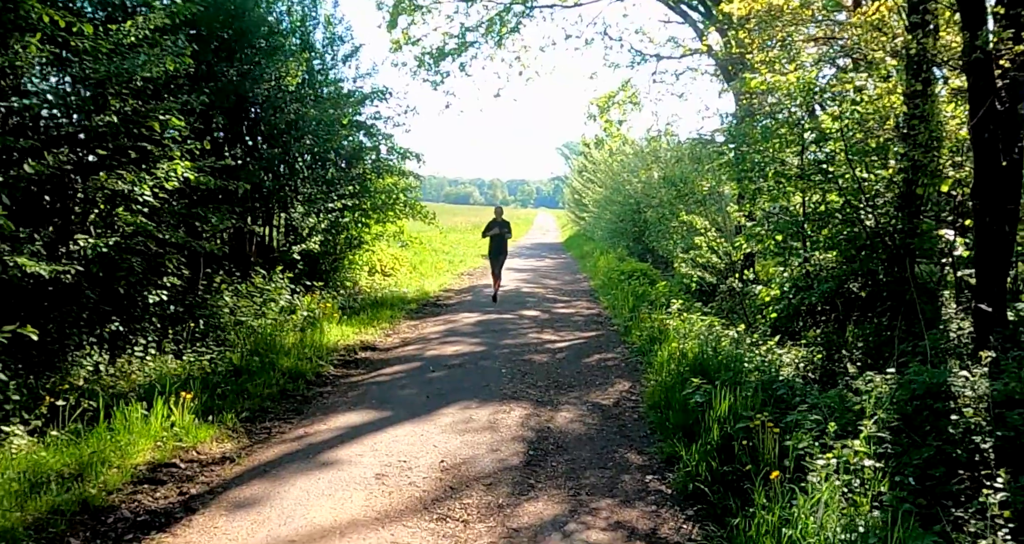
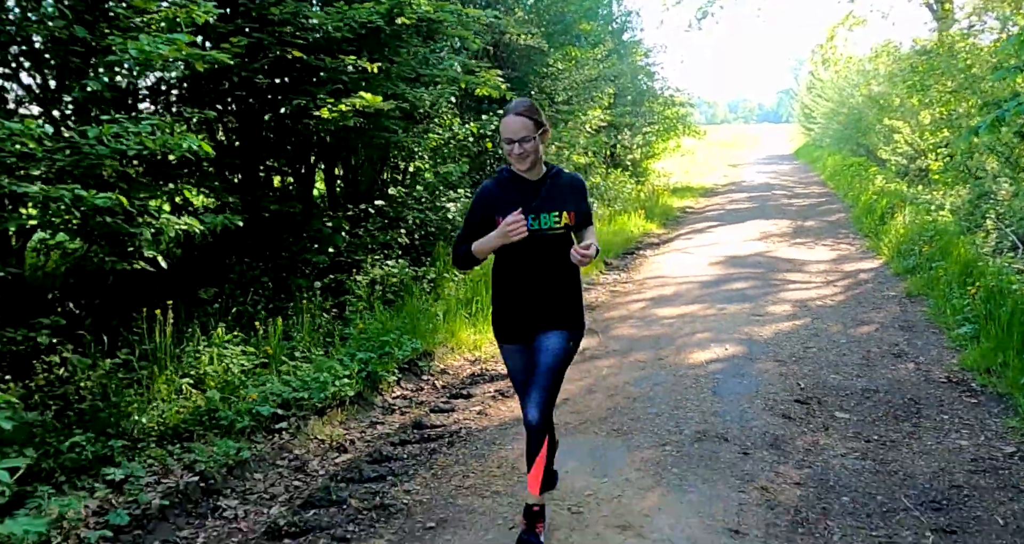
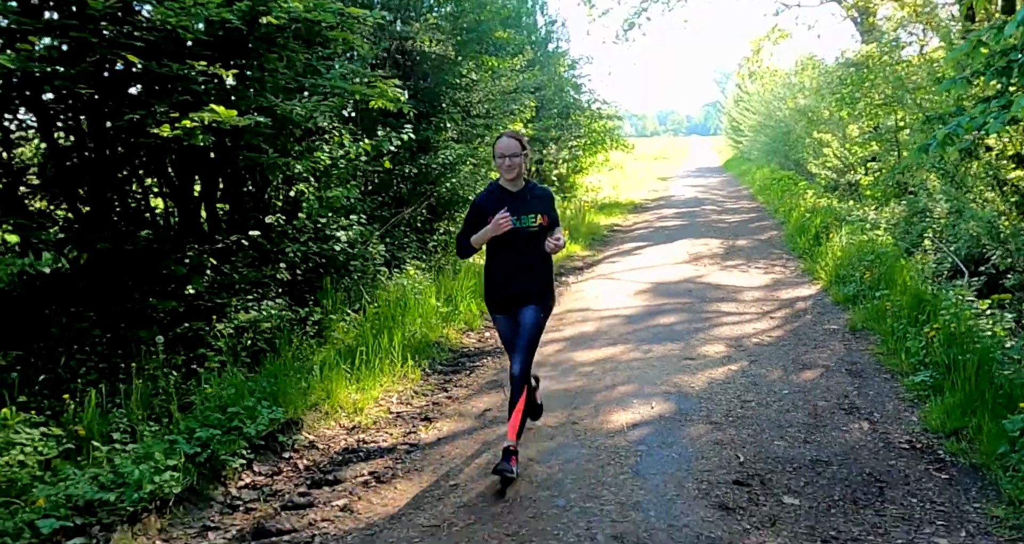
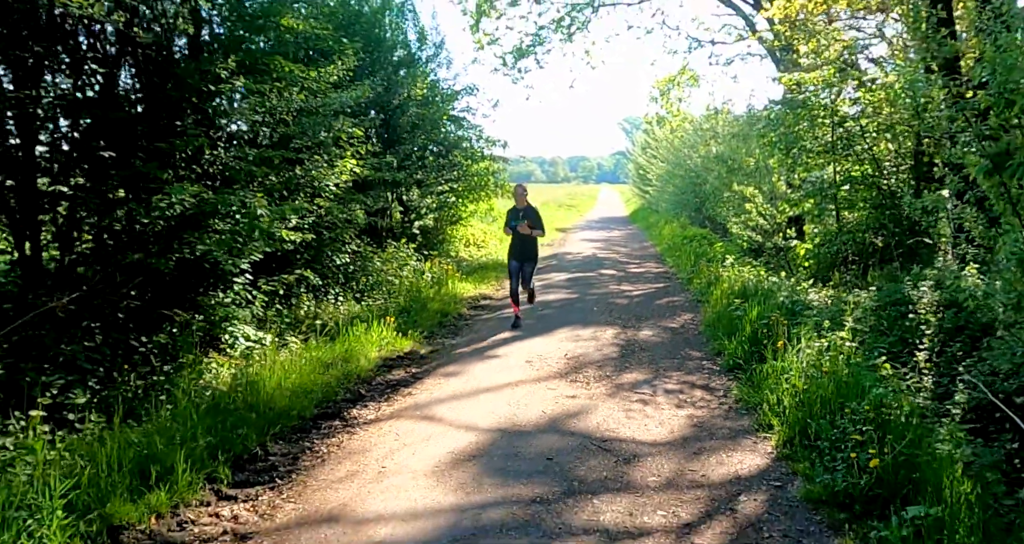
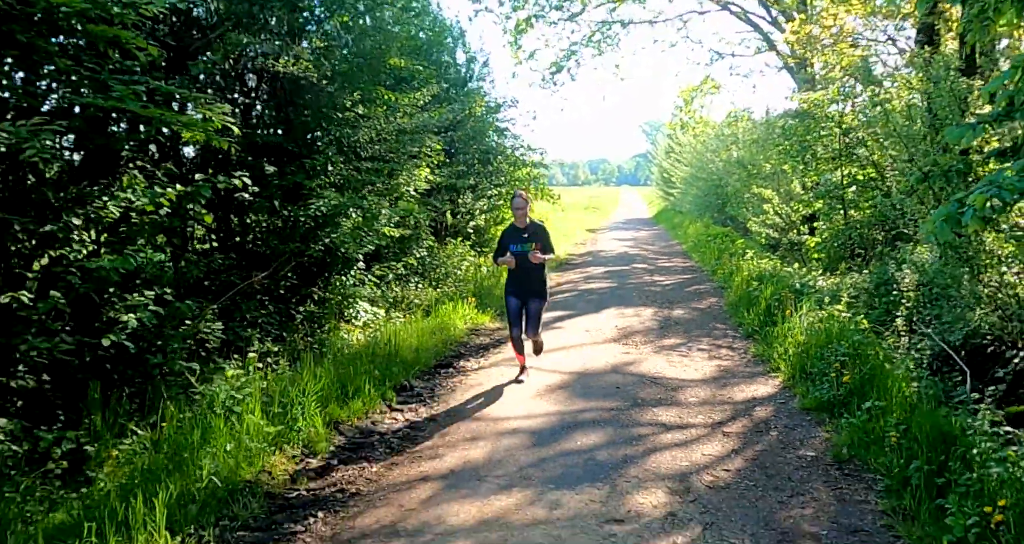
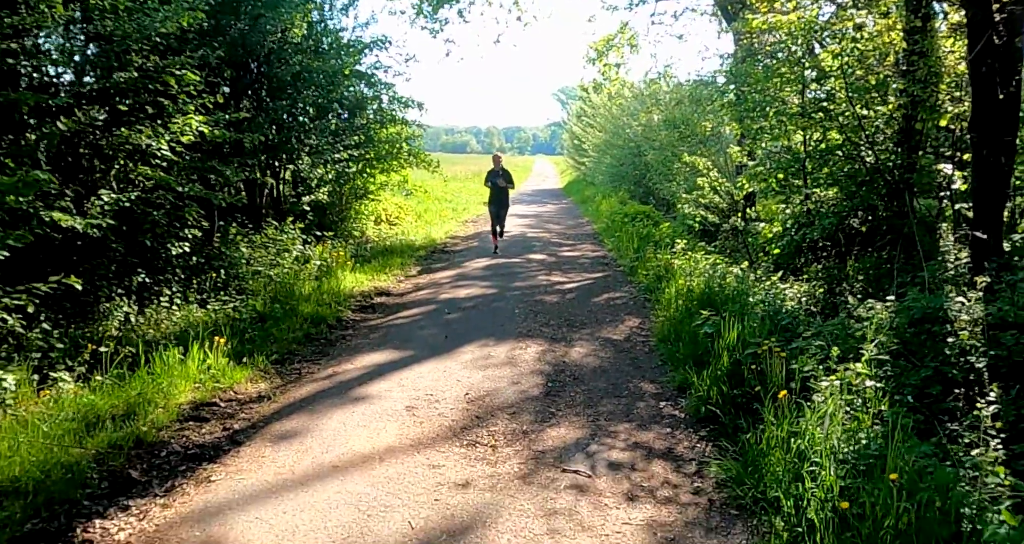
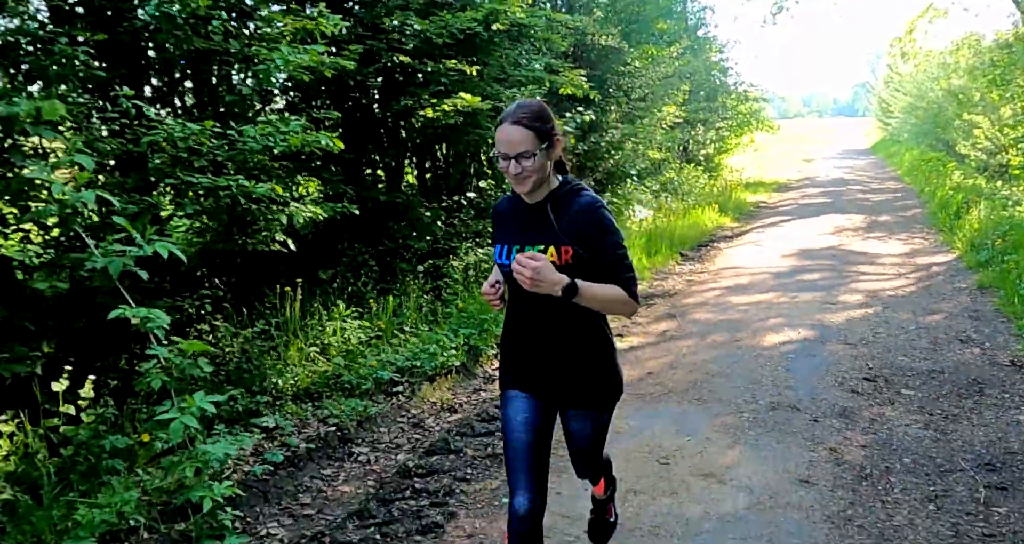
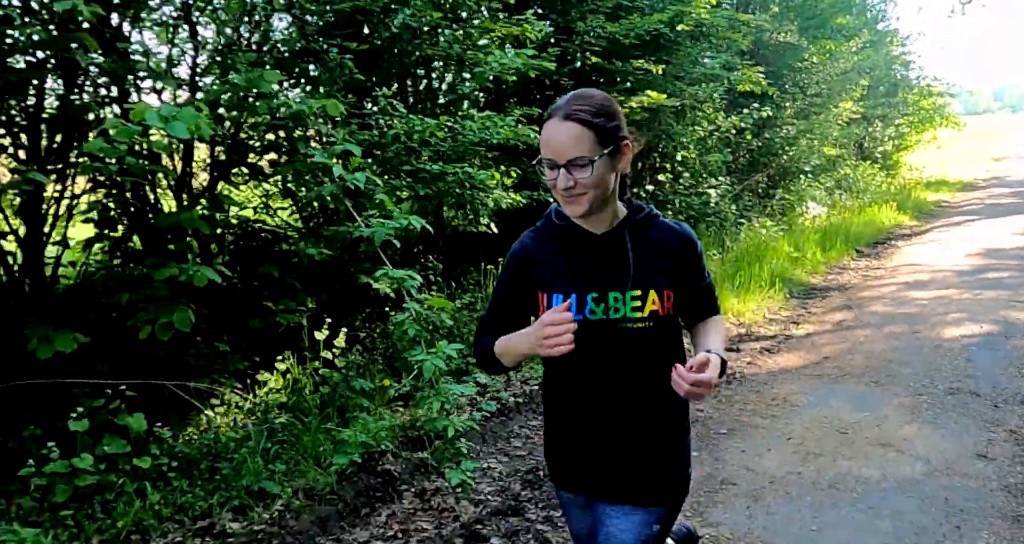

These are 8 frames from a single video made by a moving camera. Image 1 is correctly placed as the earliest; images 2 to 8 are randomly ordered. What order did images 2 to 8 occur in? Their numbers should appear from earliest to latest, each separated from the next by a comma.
6, 4, 5, 3, 2, 7, 8
